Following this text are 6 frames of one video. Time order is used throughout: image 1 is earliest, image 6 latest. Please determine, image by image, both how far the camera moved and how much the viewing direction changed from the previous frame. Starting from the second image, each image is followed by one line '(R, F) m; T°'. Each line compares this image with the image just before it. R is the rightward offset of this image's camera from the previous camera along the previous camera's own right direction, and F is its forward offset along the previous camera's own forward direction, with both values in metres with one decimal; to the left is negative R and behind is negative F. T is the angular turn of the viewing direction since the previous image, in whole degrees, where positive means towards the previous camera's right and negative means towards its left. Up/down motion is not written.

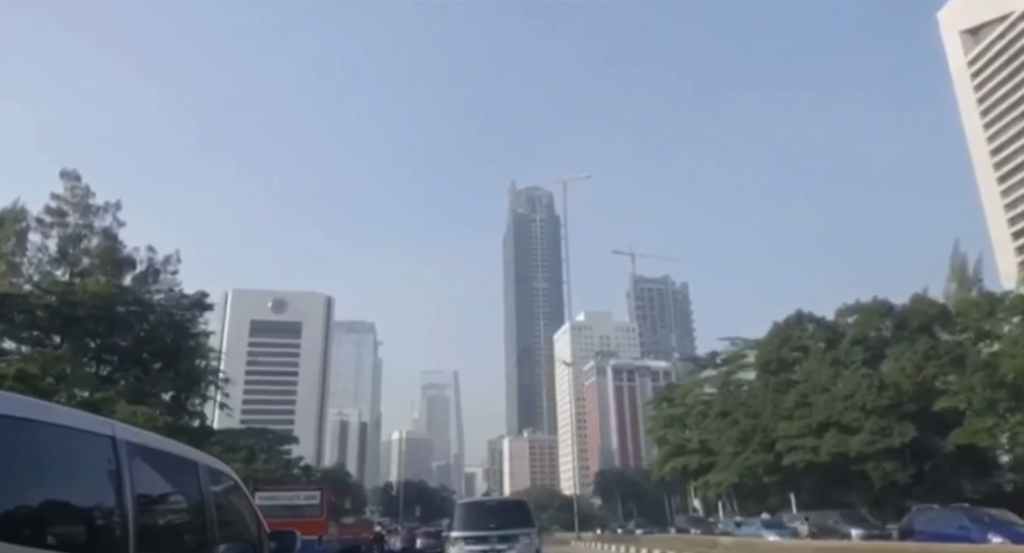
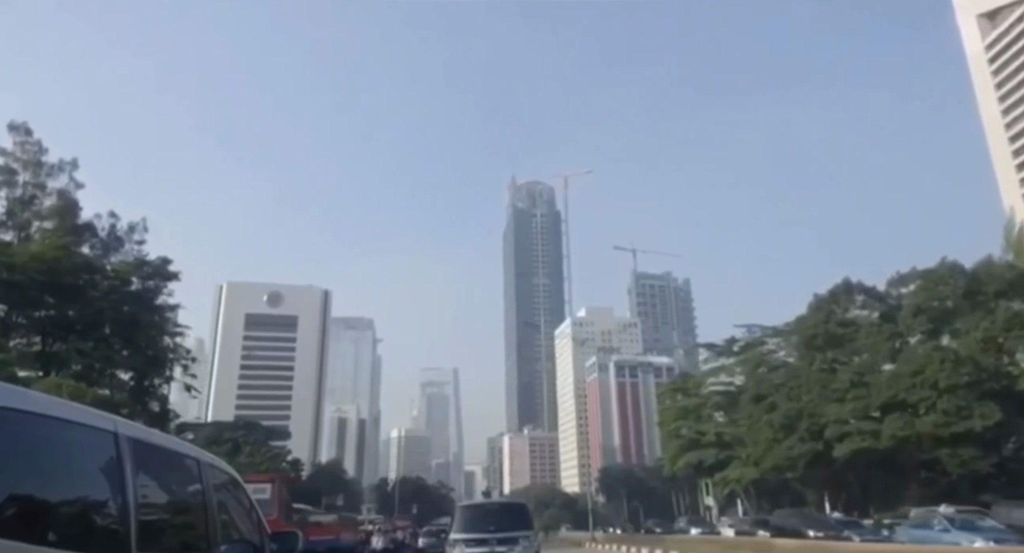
(0.0, +0.9) m; 0°
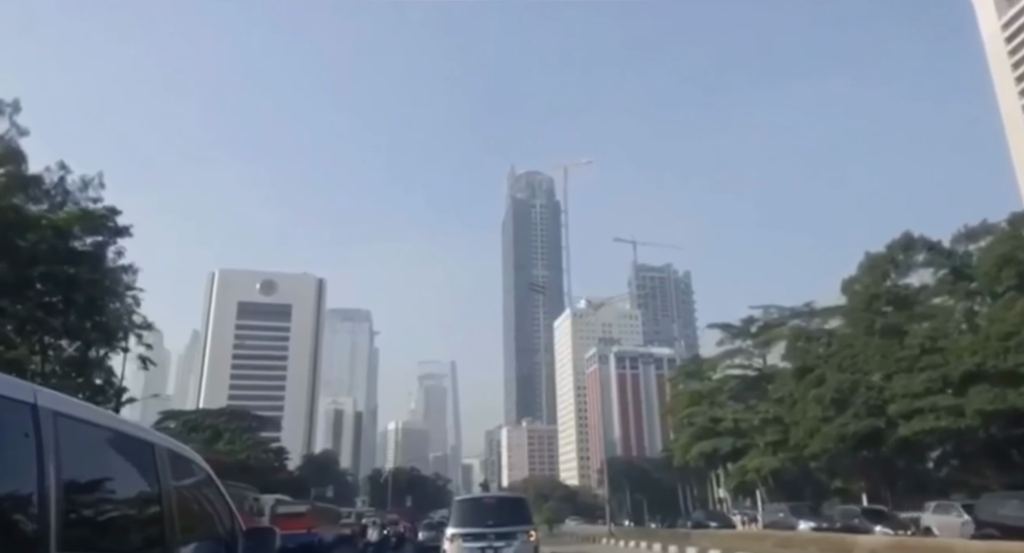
(0.0, +0.9) m; 0°
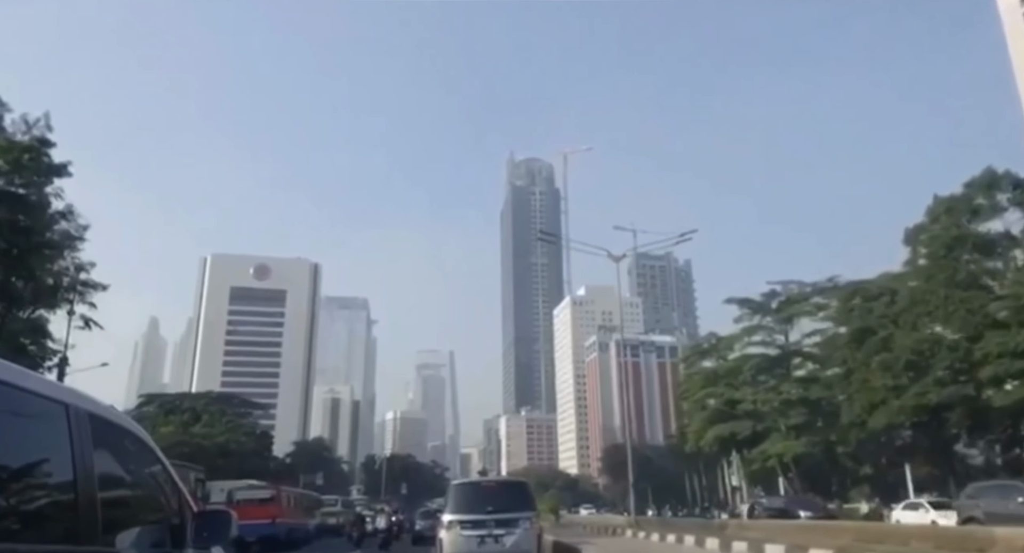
(0.0, +0.9) m; 0°
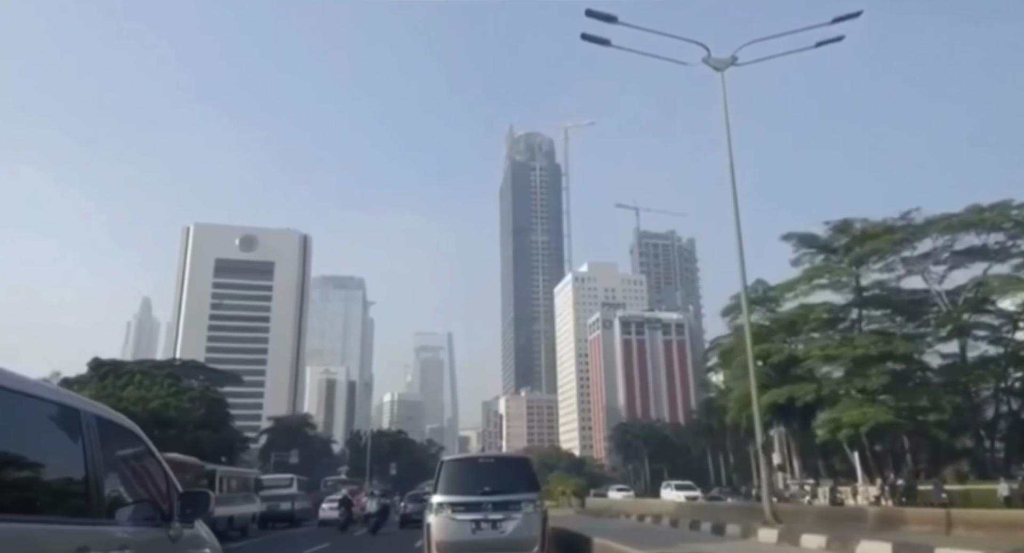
(-0.1, +2.1) m; 0°
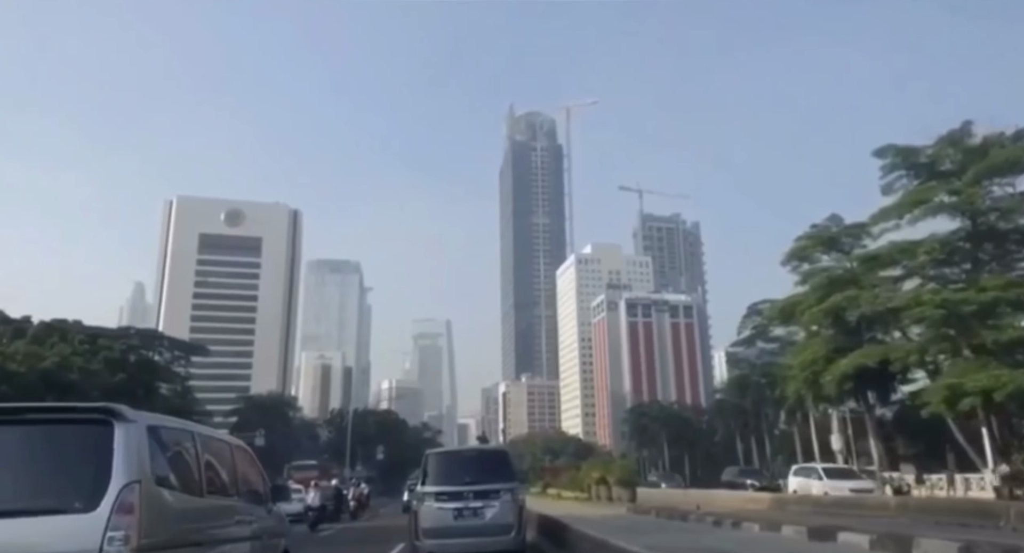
(-0.1, +2.0) m; 0°
